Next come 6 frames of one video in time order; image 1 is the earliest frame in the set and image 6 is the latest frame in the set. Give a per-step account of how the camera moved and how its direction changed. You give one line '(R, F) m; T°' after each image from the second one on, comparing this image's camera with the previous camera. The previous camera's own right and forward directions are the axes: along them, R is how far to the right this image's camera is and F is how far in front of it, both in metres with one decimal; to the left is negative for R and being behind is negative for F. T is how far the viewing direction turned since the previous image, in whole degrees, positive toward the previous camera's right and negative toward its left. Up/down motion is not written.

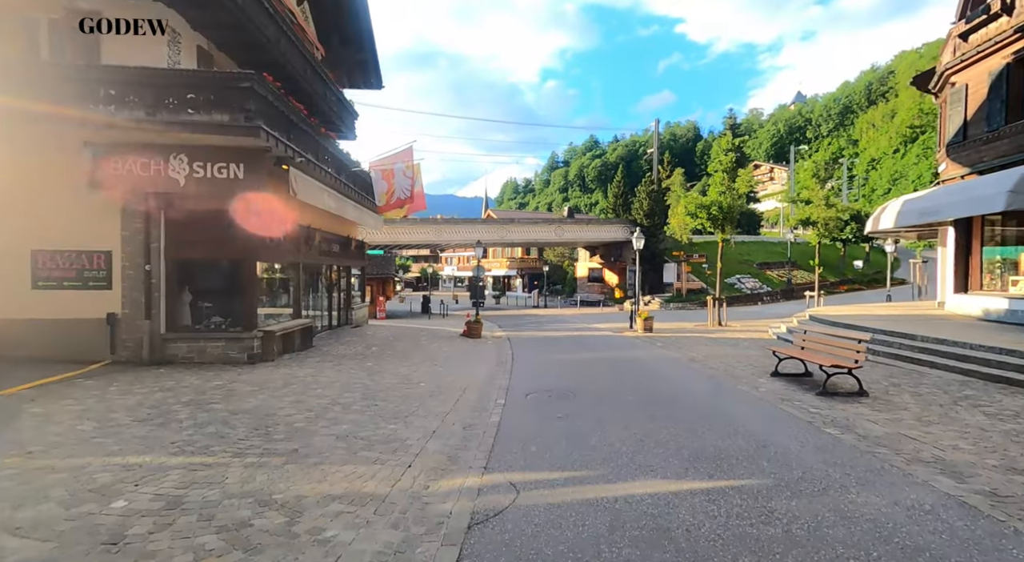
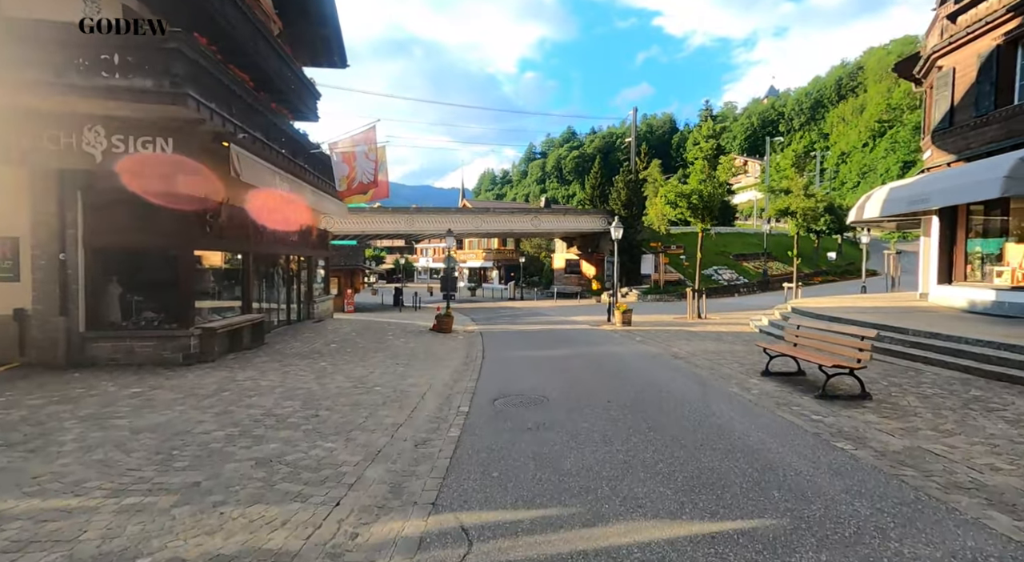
(+0.2, +1.0) m; +2°
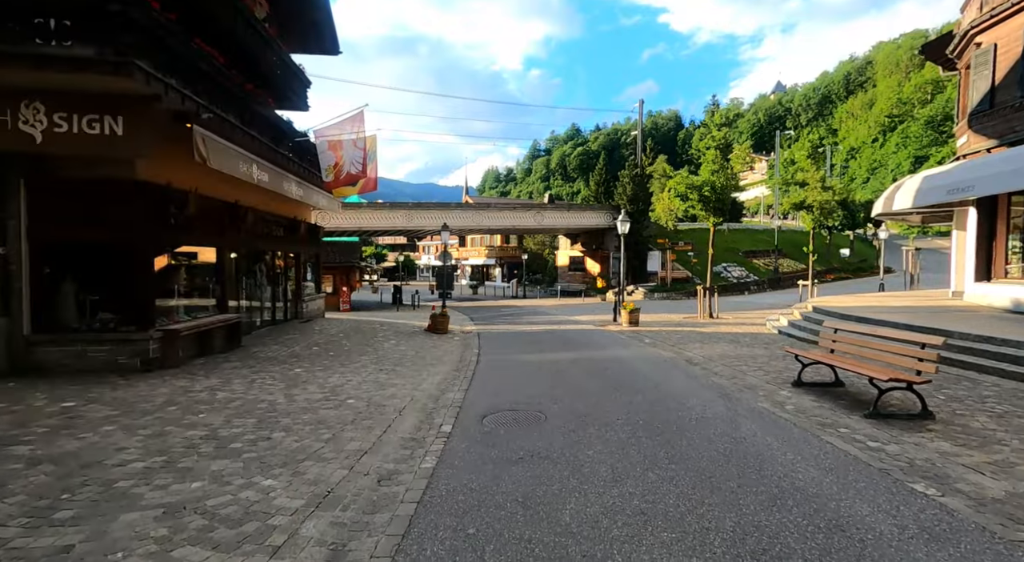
(+0.2, +1.1) m; -1°
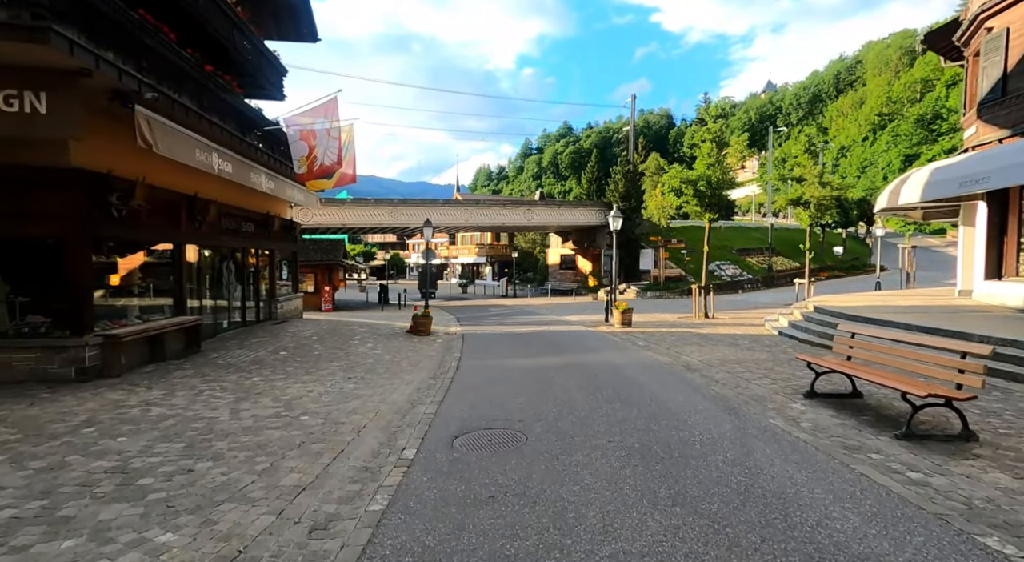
(+0.2, +0.9) m; +1°
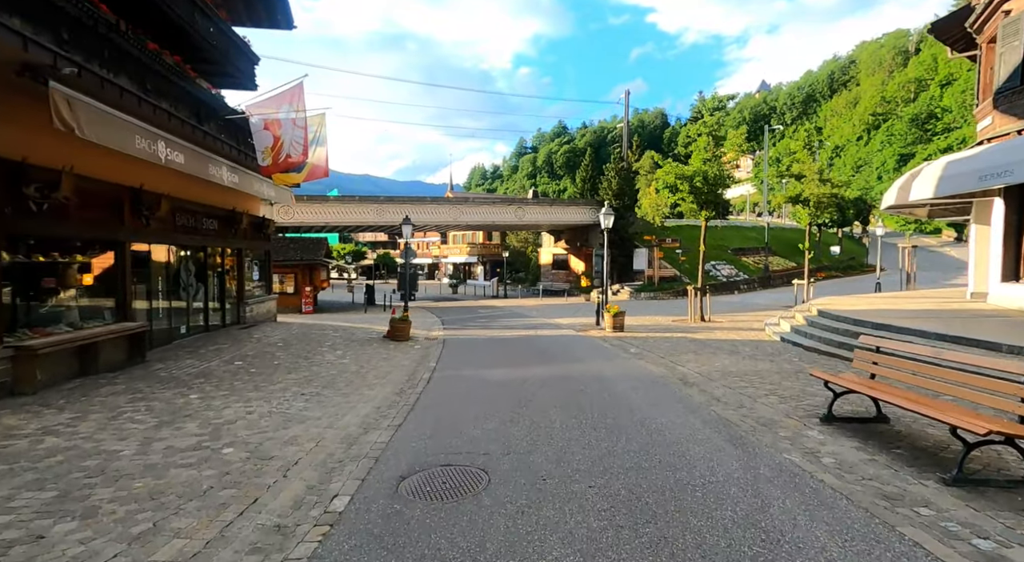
(+0.3, +1.0) m; +1°
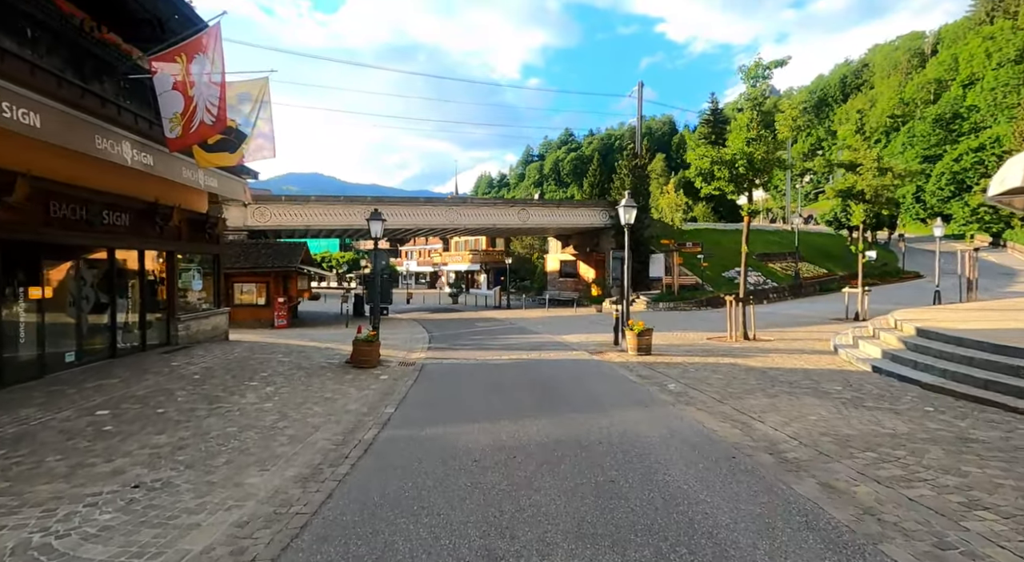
(+0.2, +3.3) m; -1°
